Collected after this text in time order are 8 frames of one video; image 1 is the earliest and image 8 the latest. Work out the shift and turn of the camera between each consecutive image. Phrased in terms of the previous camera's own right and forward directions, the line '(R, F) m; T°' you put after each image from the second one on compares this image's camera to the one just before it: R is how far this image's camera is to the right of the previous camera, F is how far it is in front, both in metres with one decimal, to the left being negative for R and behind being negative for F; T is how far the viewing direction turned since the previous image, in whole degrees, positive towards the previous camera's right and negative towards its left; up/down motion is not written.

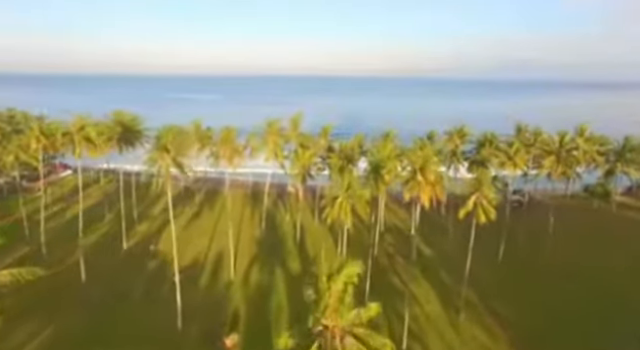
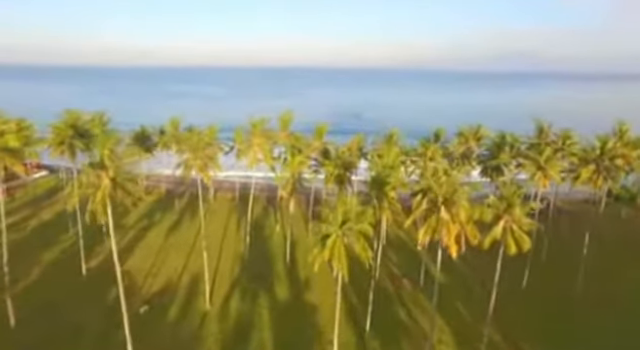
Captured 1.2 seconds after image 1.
(+0.6, +6.2) m; 0°
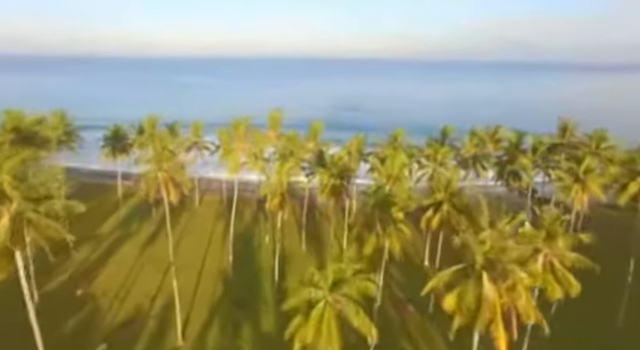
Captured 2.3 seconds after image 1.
(+0.5, +5.3) m; 0°
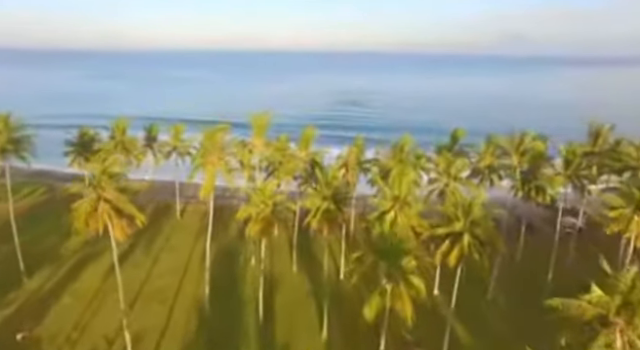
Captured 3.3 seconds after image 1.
(+0.5, +5.6) m; 0°
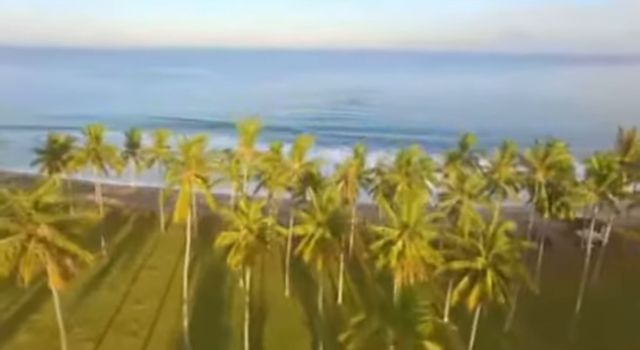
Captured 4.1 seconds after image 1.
(+0.3, +3.9) m; 0°
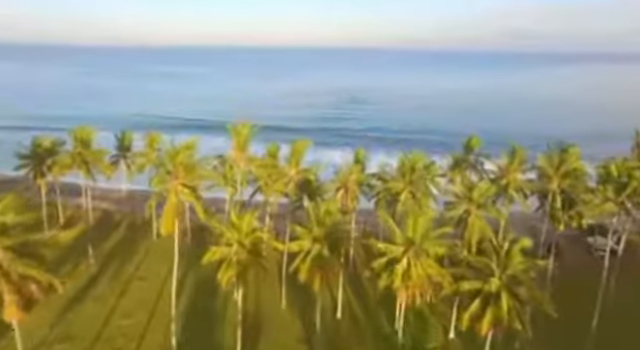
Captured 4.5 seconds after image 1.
(+0.1, +1.8) m; 0°
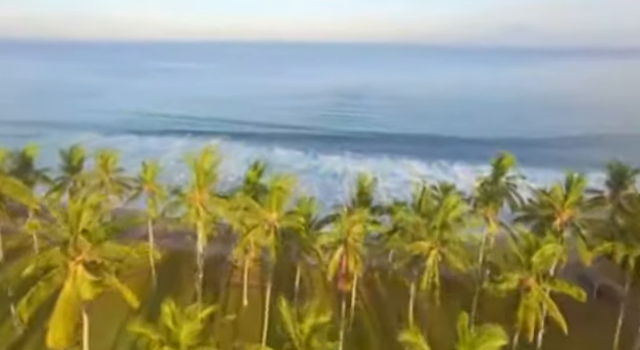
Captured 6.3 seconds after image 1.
(+0.5, +8.1) m; 0°
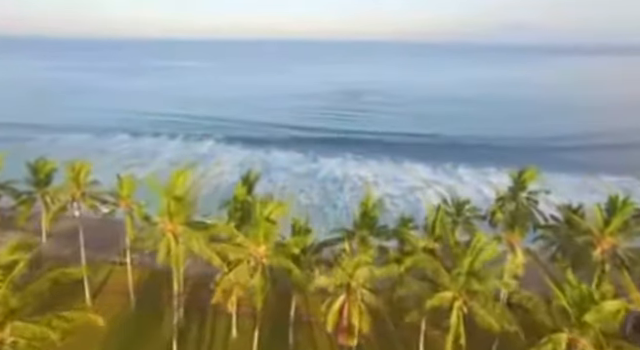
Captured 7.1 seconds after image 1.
(+0.2, +3.8) m; 0°
